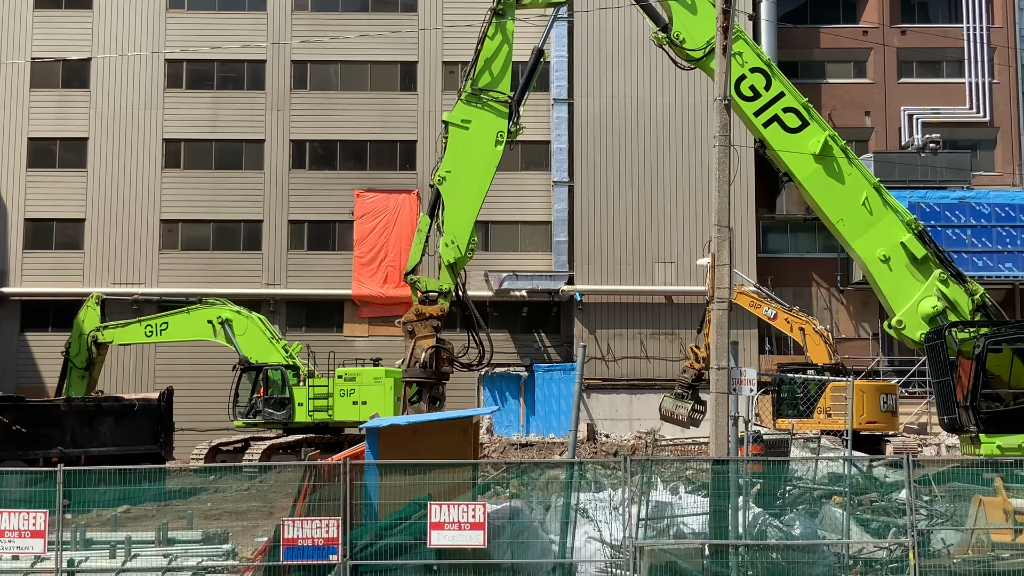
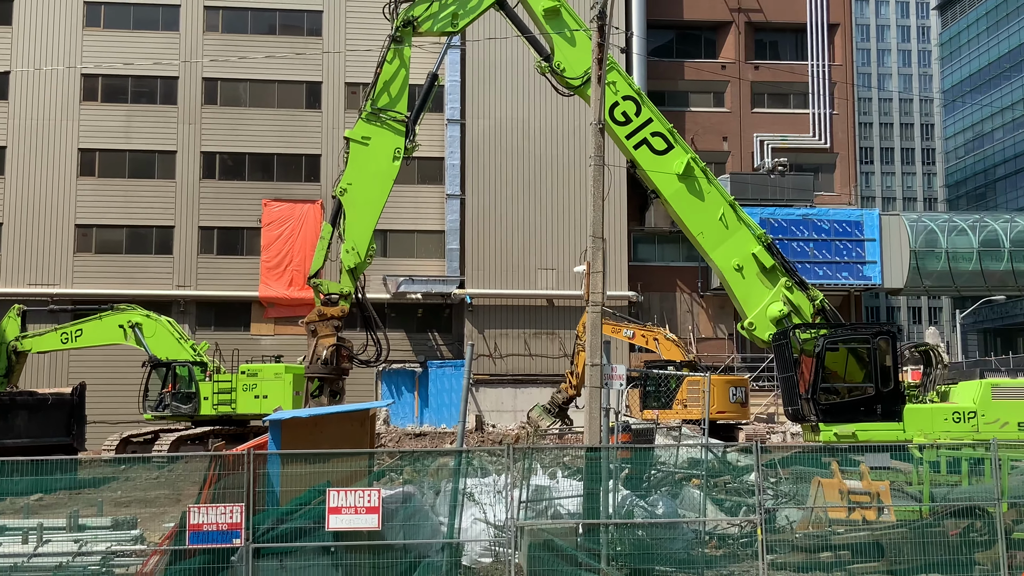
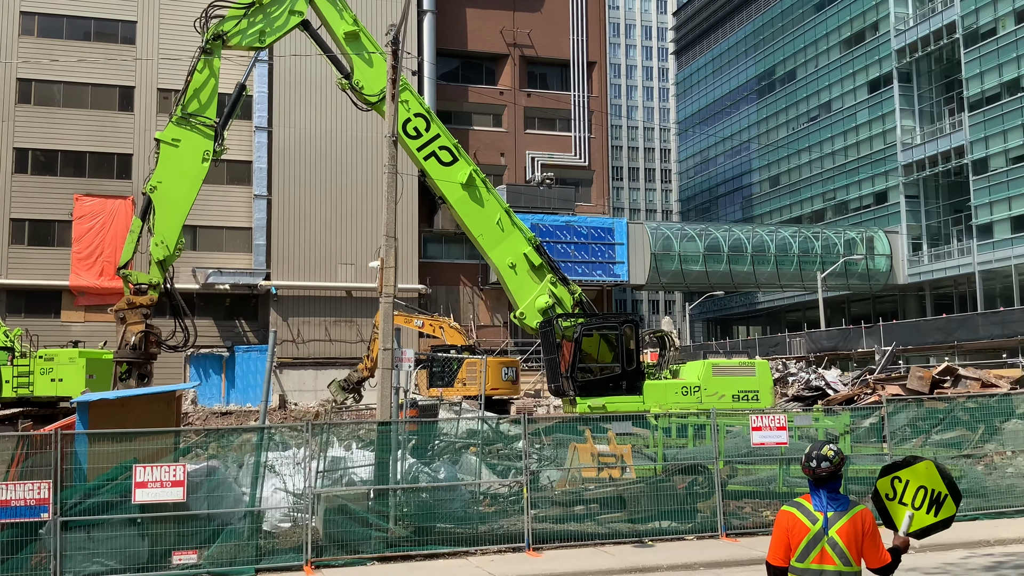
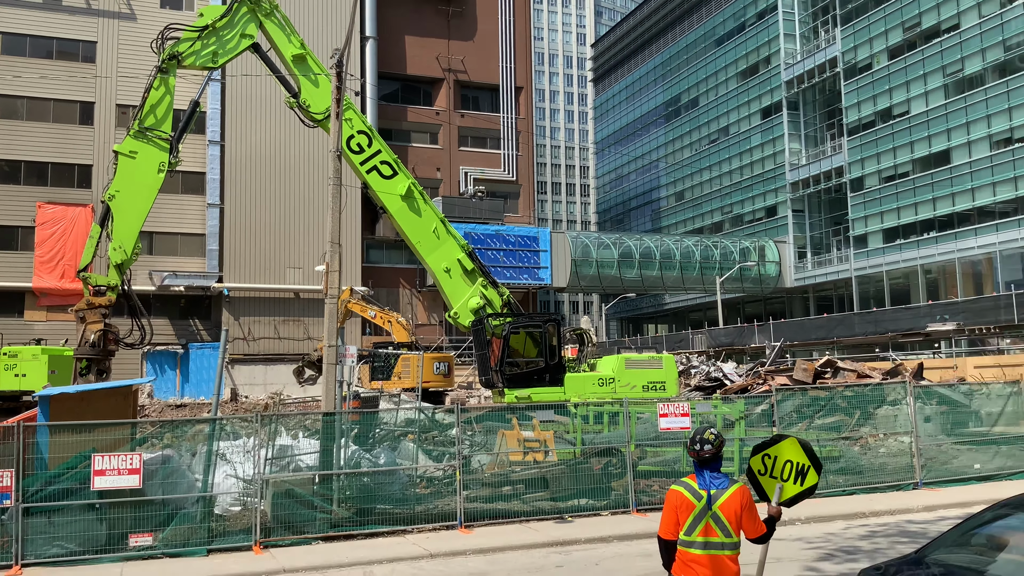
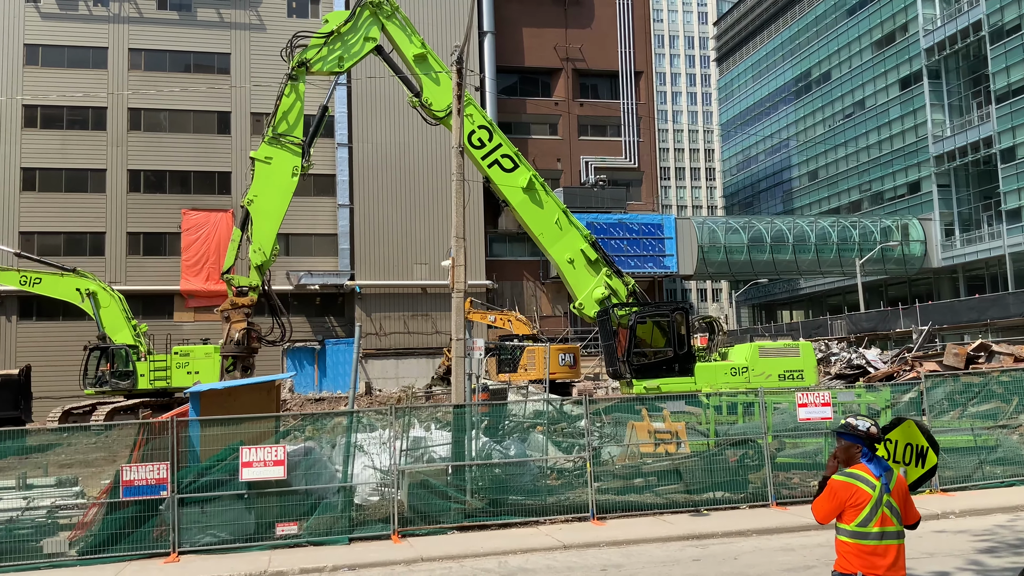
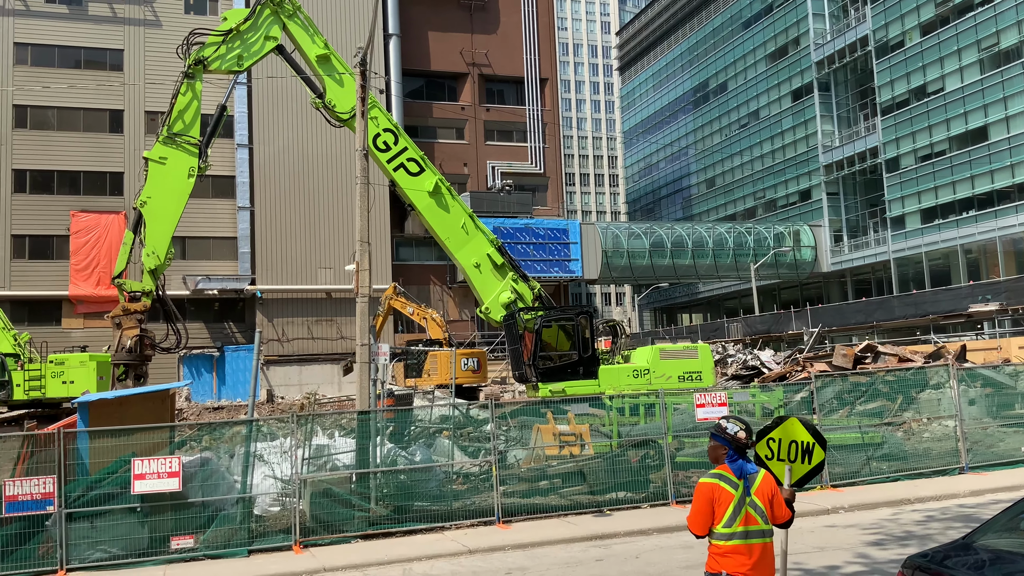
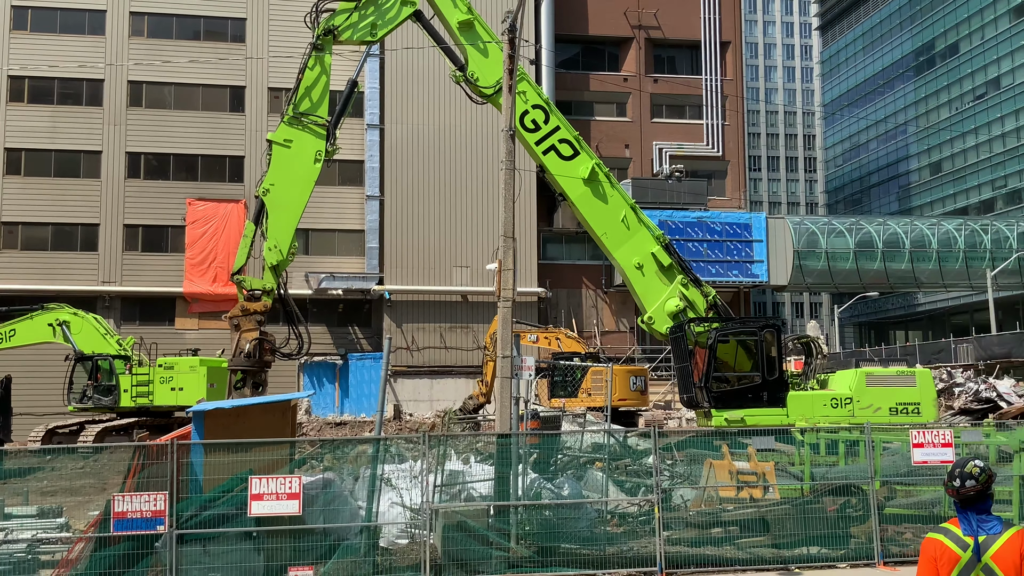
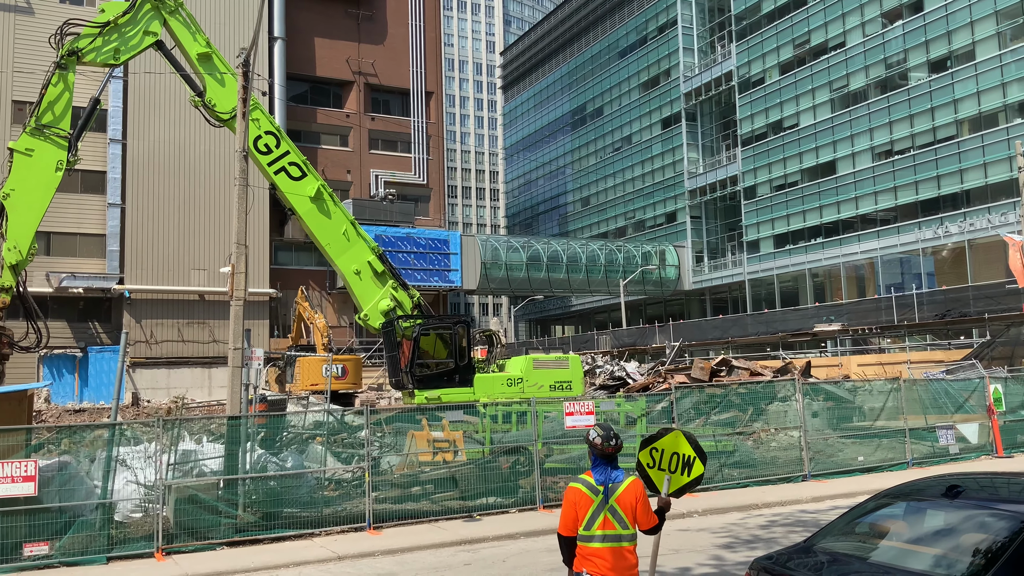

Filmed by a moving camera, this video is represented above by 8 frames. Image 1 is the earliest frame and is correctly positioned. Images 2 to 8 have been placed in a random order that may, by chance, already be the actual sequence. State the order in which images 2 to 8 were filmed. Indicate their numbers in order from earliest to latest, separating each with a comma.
2, 7, 3, 4, 8, 6, 5
